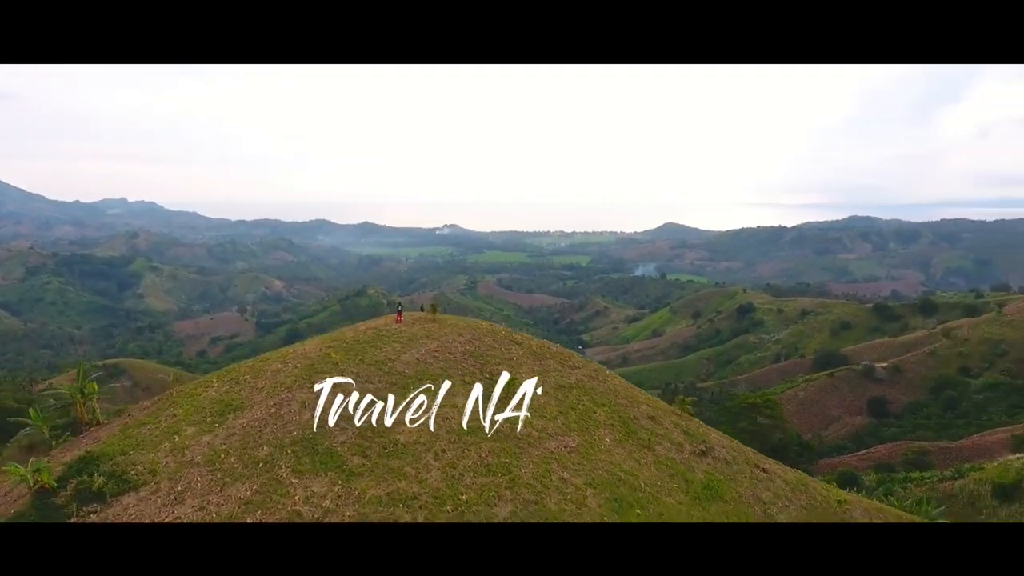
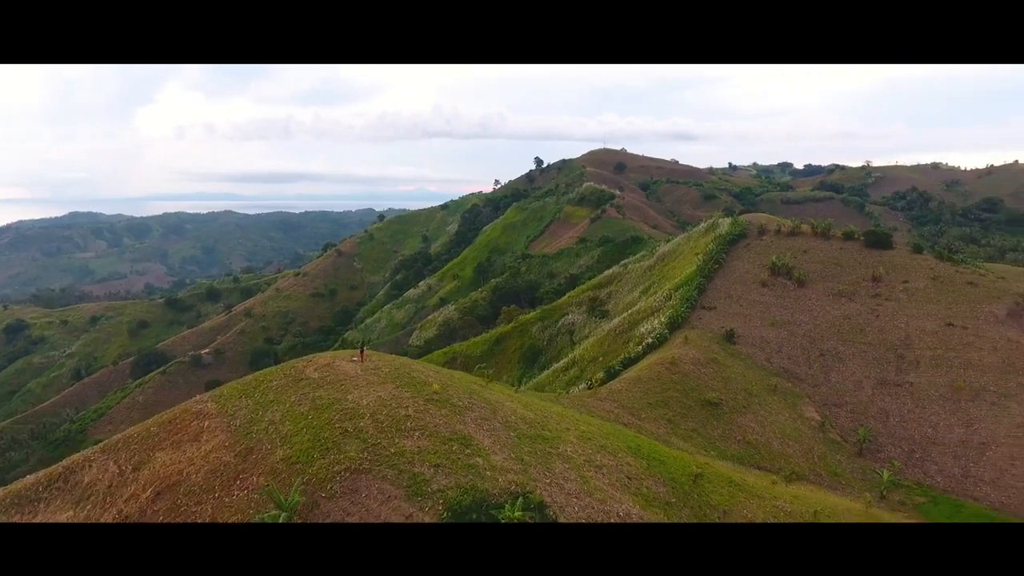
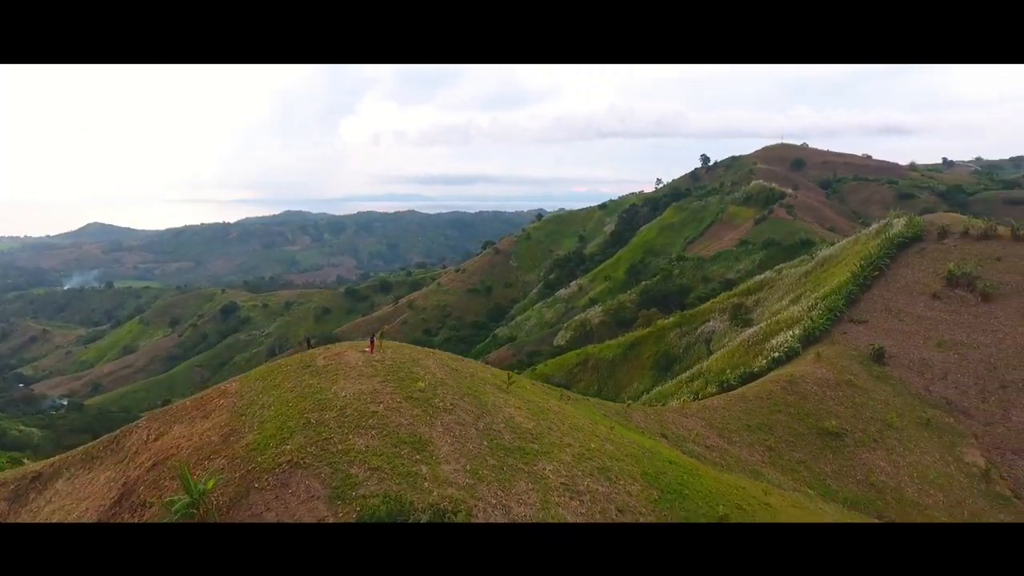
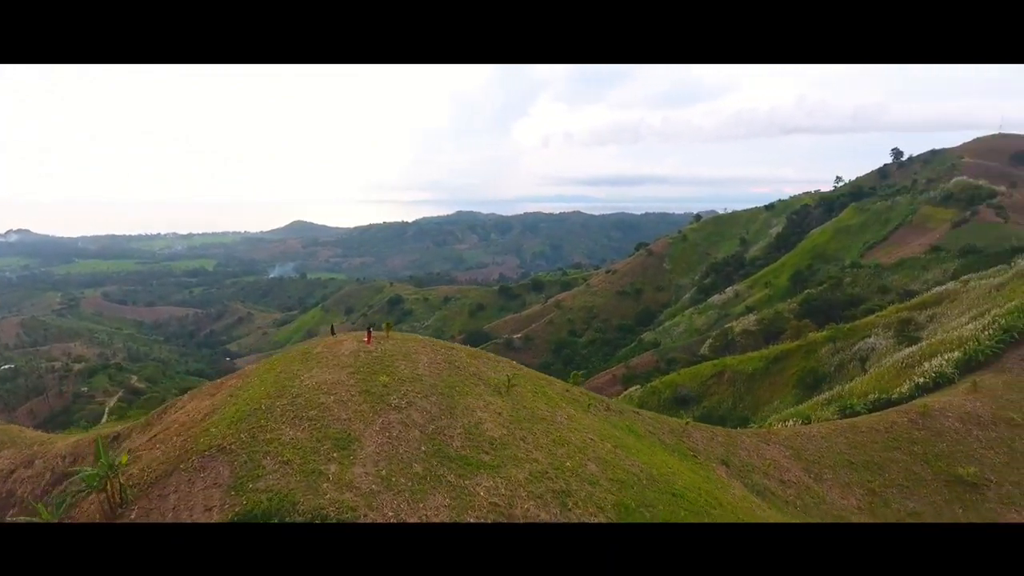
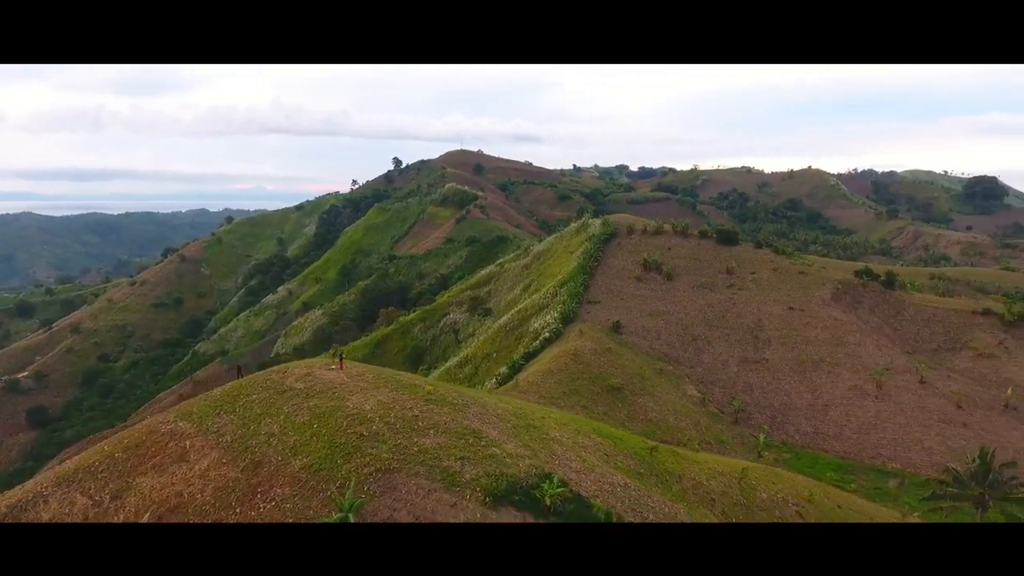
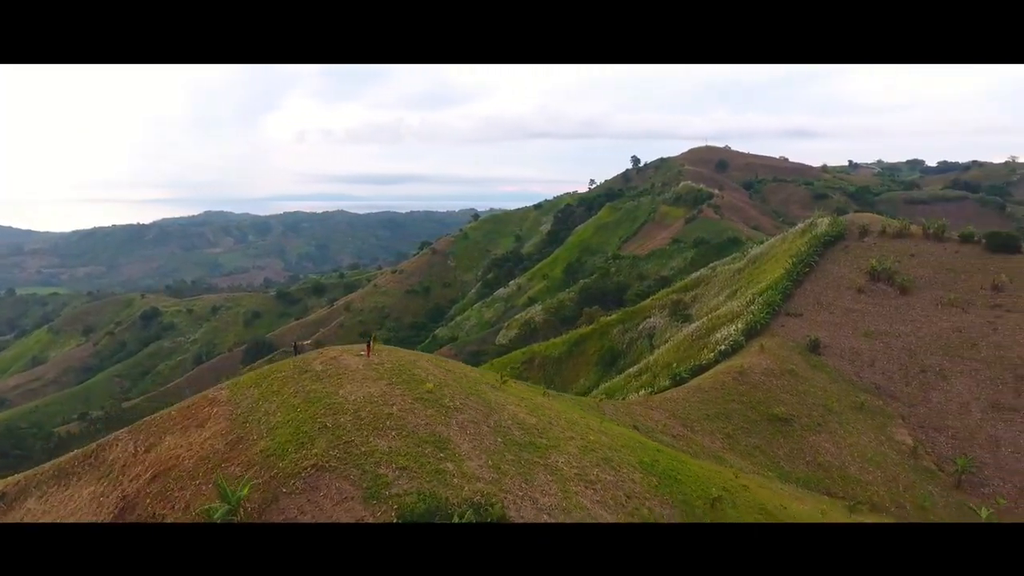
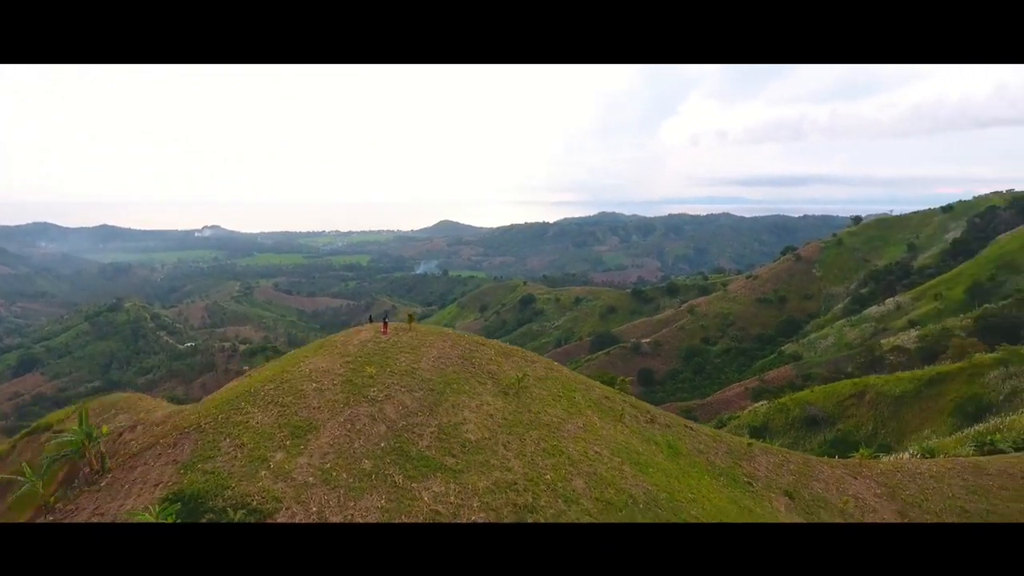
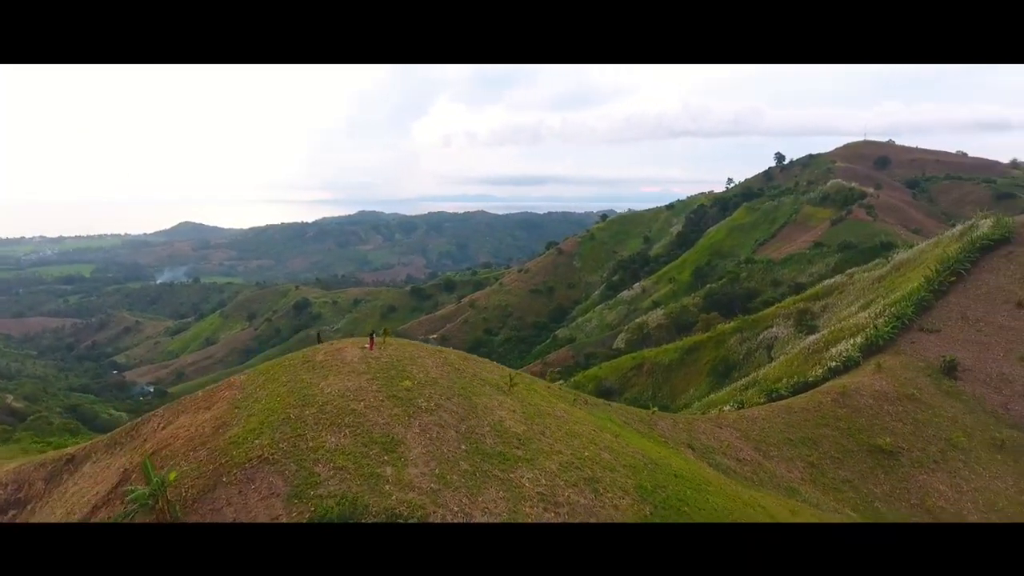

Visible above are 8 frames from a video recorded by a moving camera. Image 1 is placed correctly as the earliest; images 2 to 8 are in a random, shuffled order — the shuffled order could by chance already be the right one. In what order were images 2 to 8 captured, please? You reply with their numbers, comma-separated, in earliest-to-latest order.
7, 4, 8, 3, 6, 2, 5
